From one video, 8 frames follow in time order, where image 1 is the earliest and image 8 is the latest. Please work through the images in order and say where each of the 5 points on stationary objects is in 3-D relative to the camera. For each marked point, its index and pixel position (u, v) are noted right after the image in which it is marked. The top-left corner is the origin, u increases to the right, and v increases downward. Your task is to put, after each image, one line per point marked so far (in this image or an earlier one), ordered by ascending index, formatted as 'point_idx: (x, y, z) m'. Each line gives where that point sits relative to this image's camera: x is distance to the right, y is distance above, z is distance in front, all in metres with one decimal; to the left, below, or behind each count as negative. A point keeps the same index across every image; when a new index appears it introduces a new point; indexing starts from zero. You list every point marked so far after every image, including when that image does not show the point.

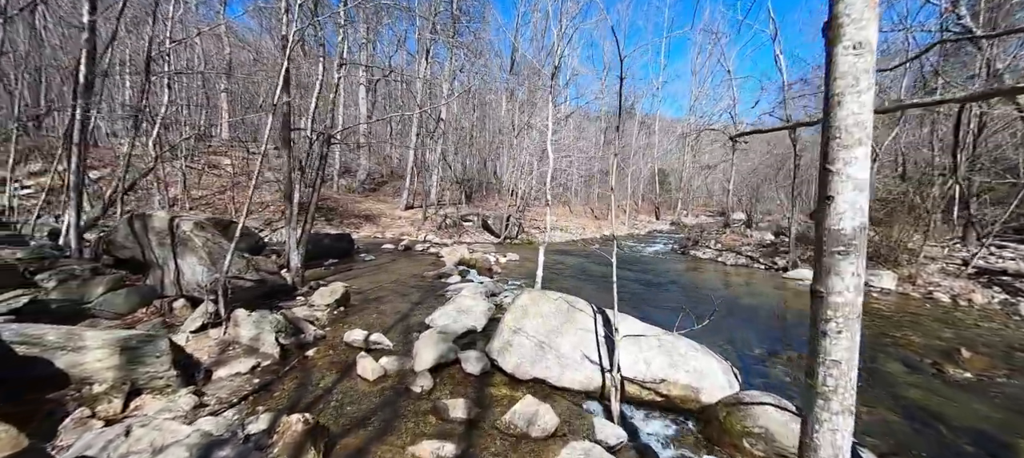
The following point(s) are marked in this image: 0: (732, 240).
0: (+10.6, -0.5, +18.6) m
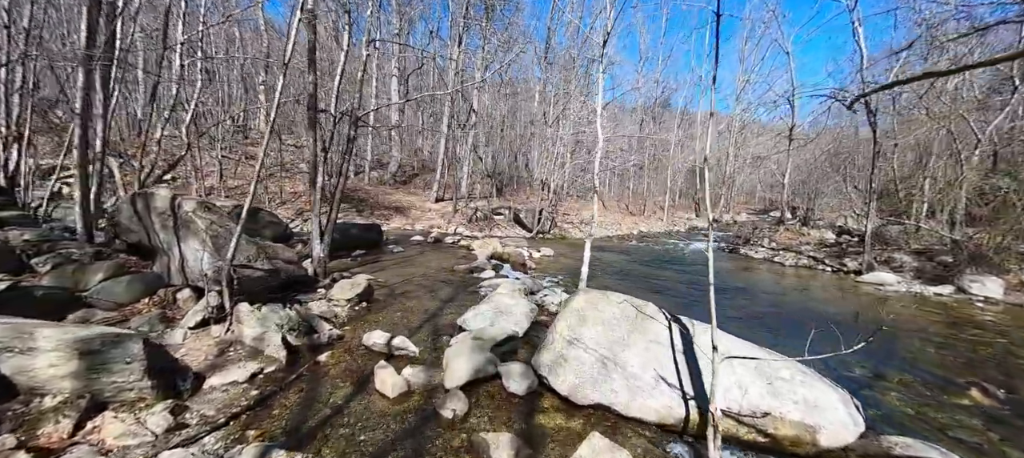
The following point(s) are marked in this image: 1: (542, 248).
0: (+12.1, -0.4, +16.9) m
1: (+1.2, -0.7, +15.2) m
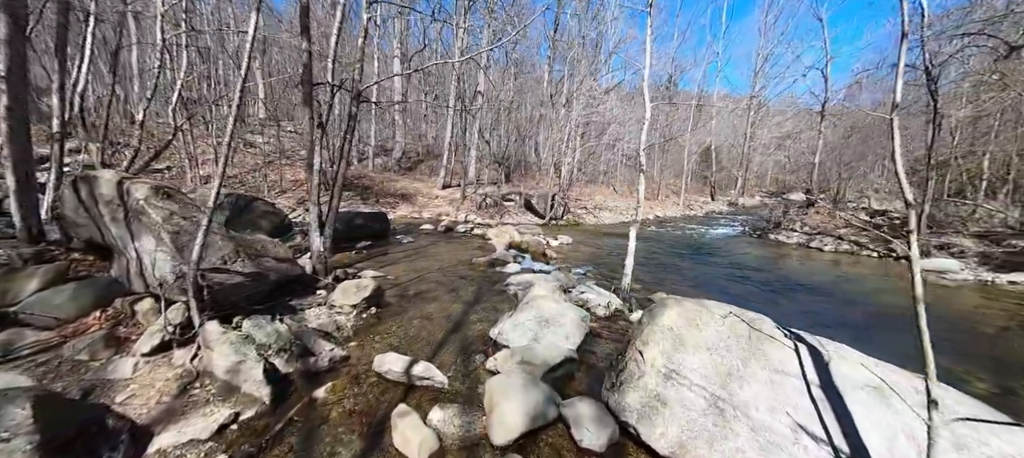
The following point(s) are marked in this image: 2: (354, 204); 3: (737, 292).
0: (+12.7, +0.3, +15.8) m
1: (+1.8, -0.2, +14.2) m
2: (-6.8, +1.1, +16.7) m
3: (+4.3, -1.2, +7.4) m
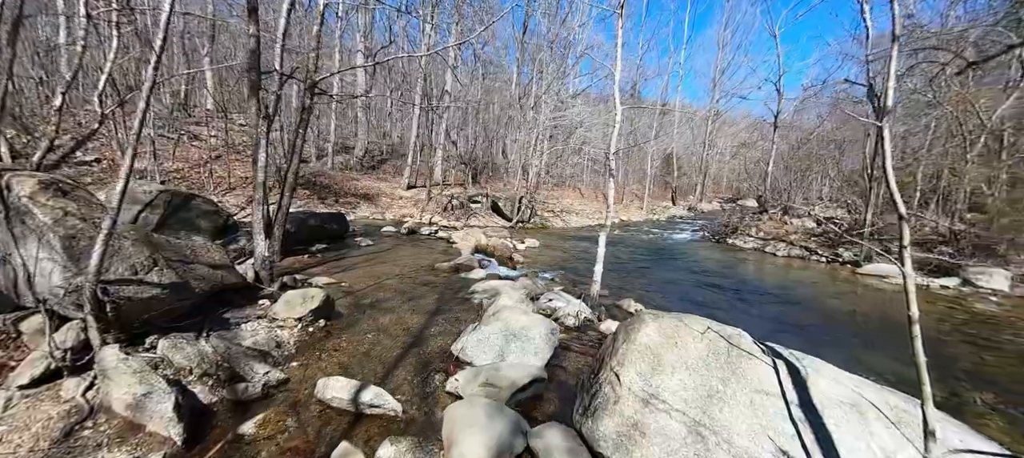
0: (+11.3, 0.0, +16.5) m
1: (+0.5, -0.3, +14.1) m
2: (-8.2, +1.0, +15.7) m
3: (+3.6, -1.3, +7.5) m
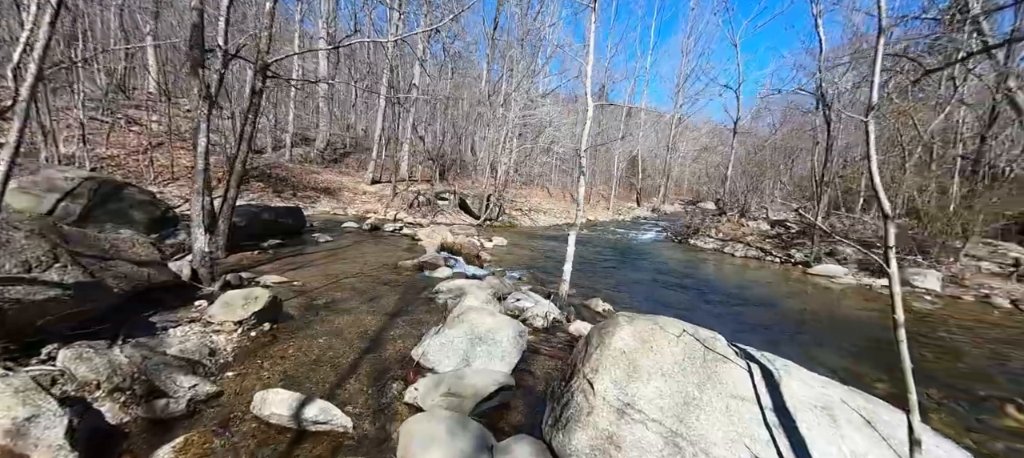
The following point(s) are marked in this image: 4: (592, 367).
0: (+9.9, 0.0, +17.2) m
1: (-0.6, -0.3, +13.8) m
2: (-9.5, +1.2, +14.8) m
3: (+3.0, -1.3, +7.5) m
4: (+0.5, -0.8, +2.2) m
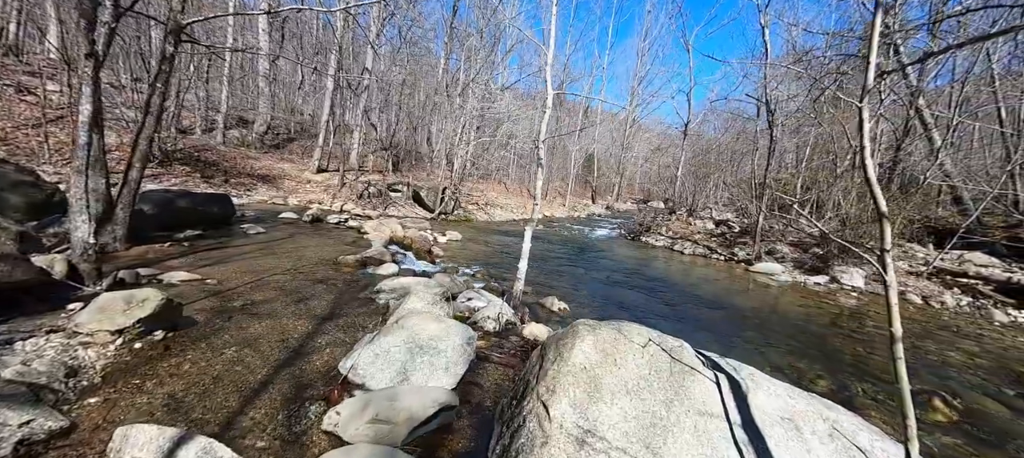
0: (+7.9, +0.1, +17.9) m
1: (-2.2, -0.1, +13.3) m
2: (-11.1, +1.6, +13.2) m
3: (+2.1, -1.3, +7.5) m
4: (+0.2, -0.8, +1.9) m
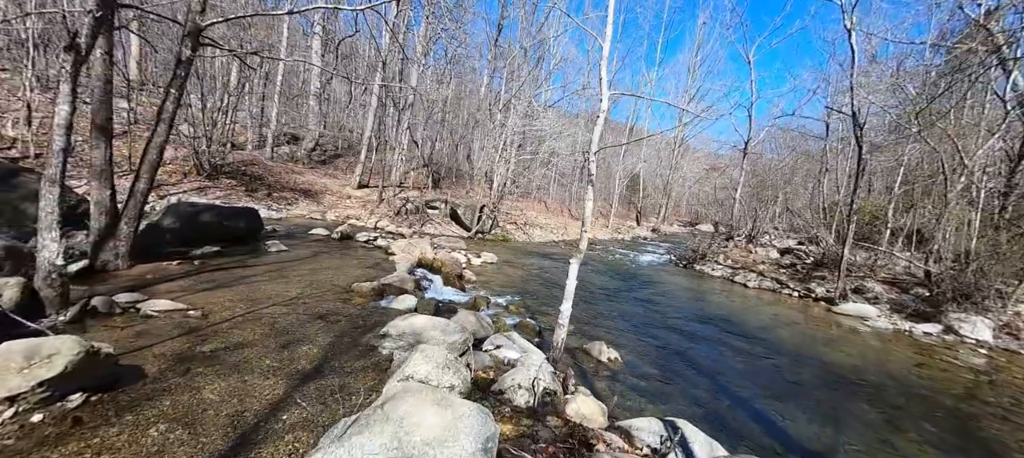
0: (+9.6, -1.1, +16.0) m
1: (-0.9, -0.8, +12.5) m
2: (-9.7, +1.1, +13.4) m
3: (+2.7, -1.8, +6.2) m
4: (+0.3, -1.0, +0.9) m
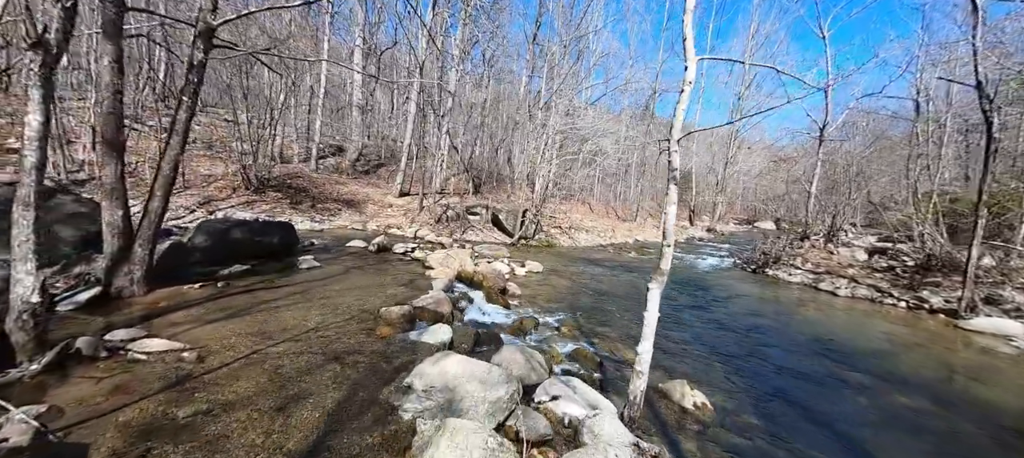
0: (+11.3, -1.1, +13.9) m
1: (+0.5, -1.0, +11.6) m
2: (-8.2, +0.7, +13.4) m
3: (+3.4, -1.9, +4.9) m
4: (+0.4, -1.1, -0.1) m
